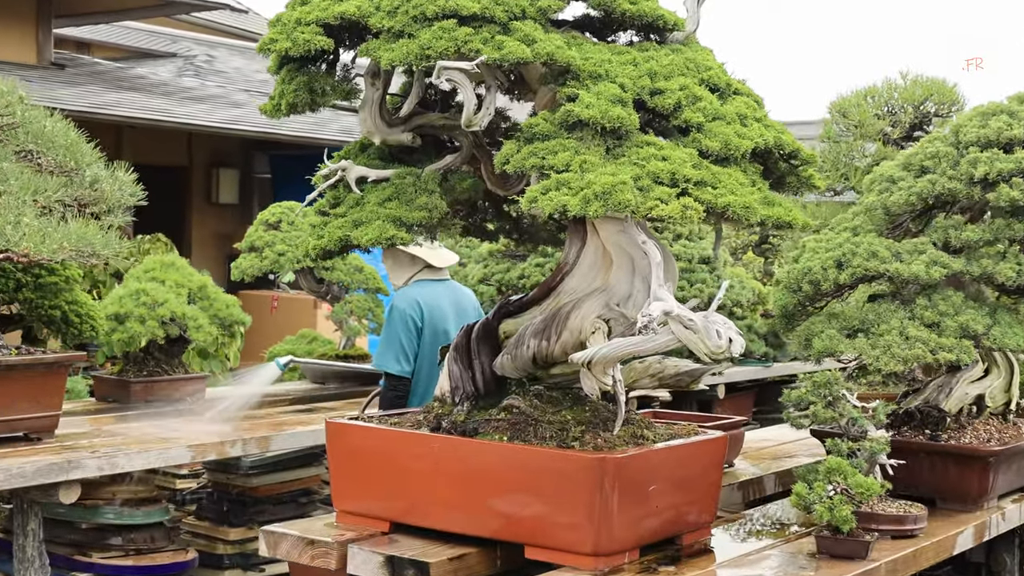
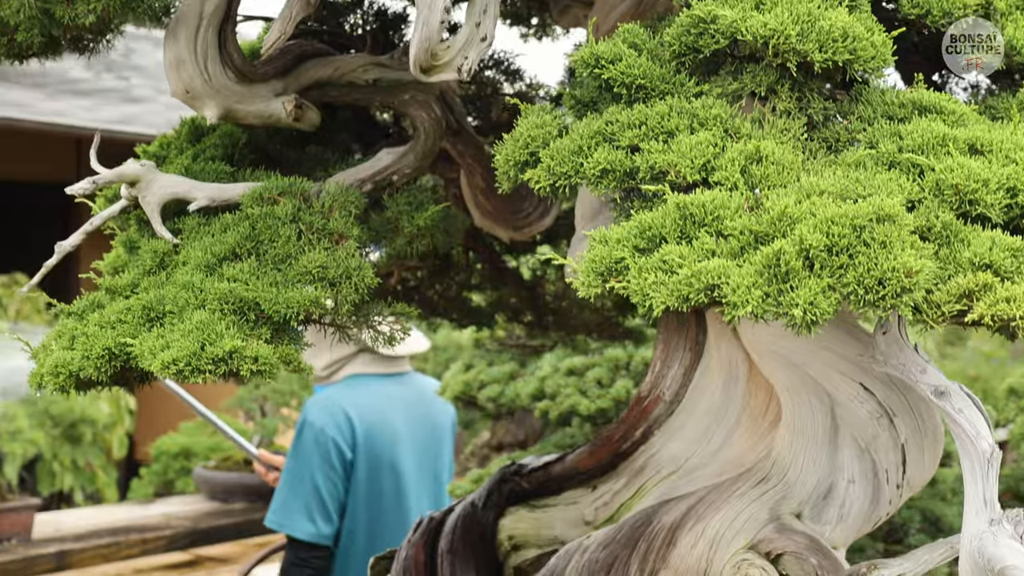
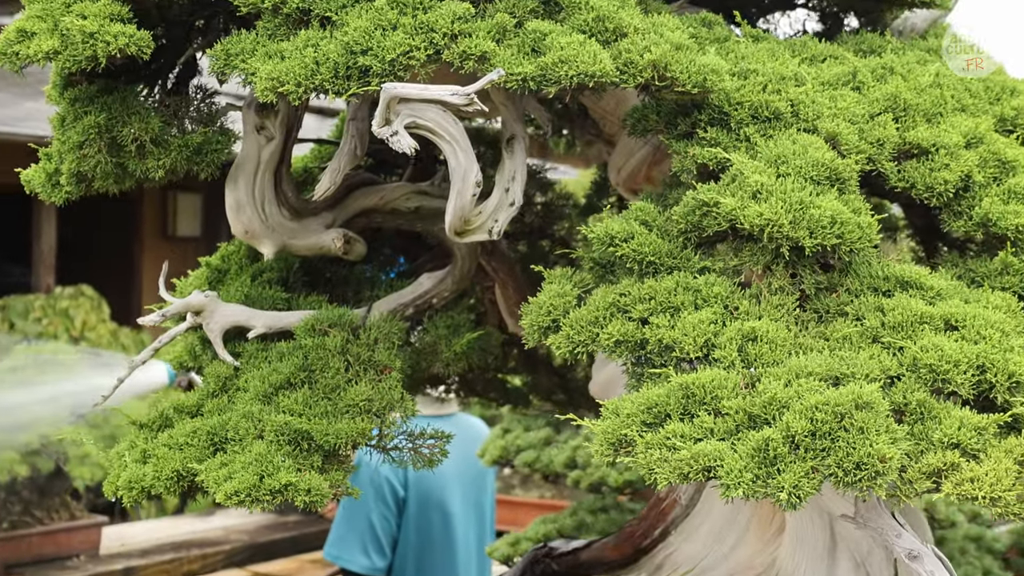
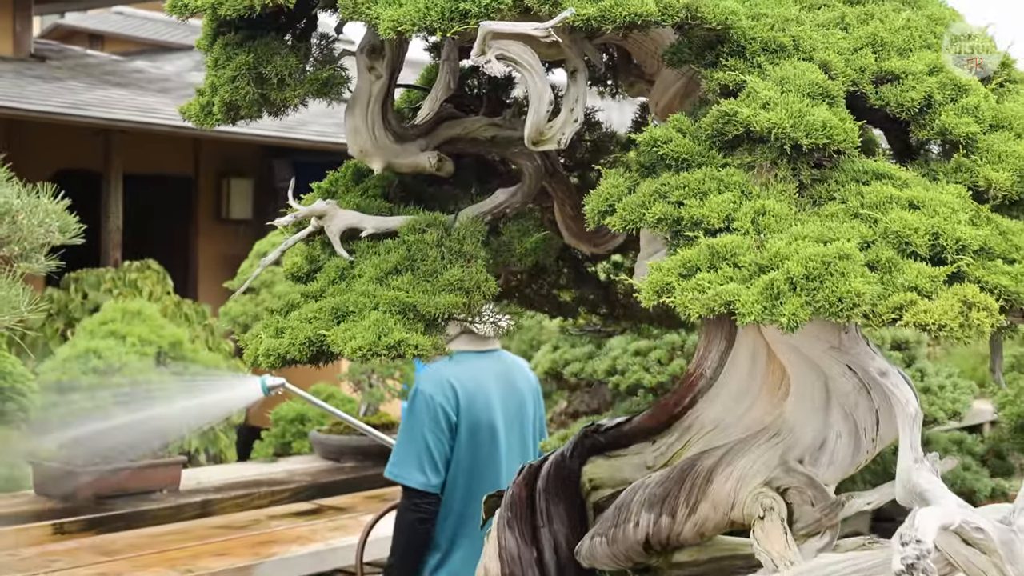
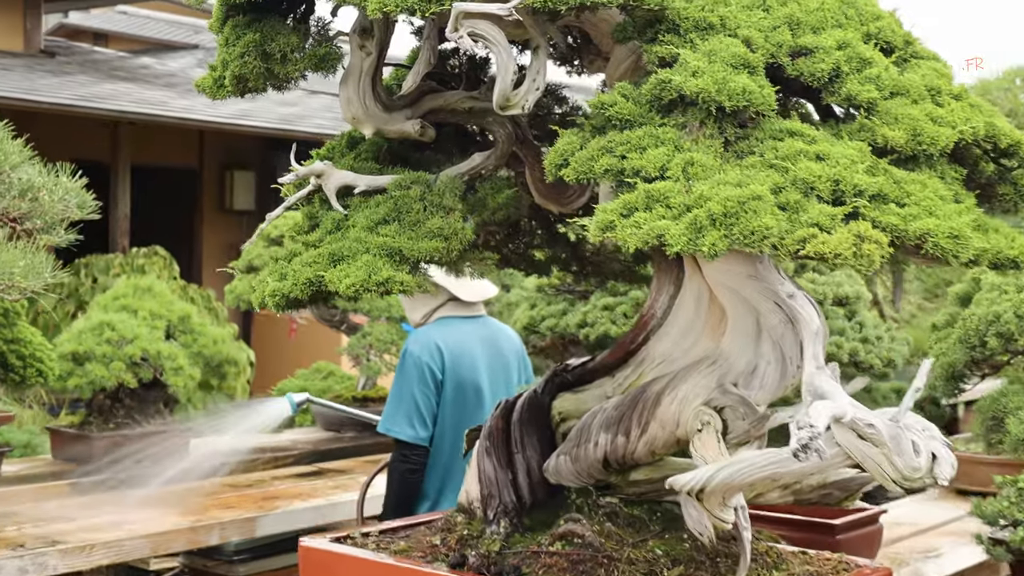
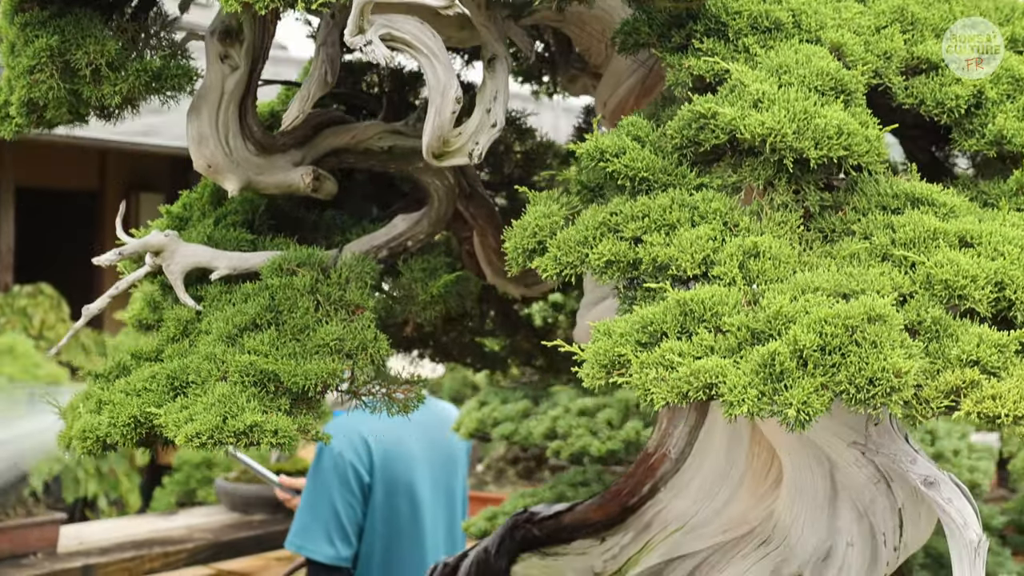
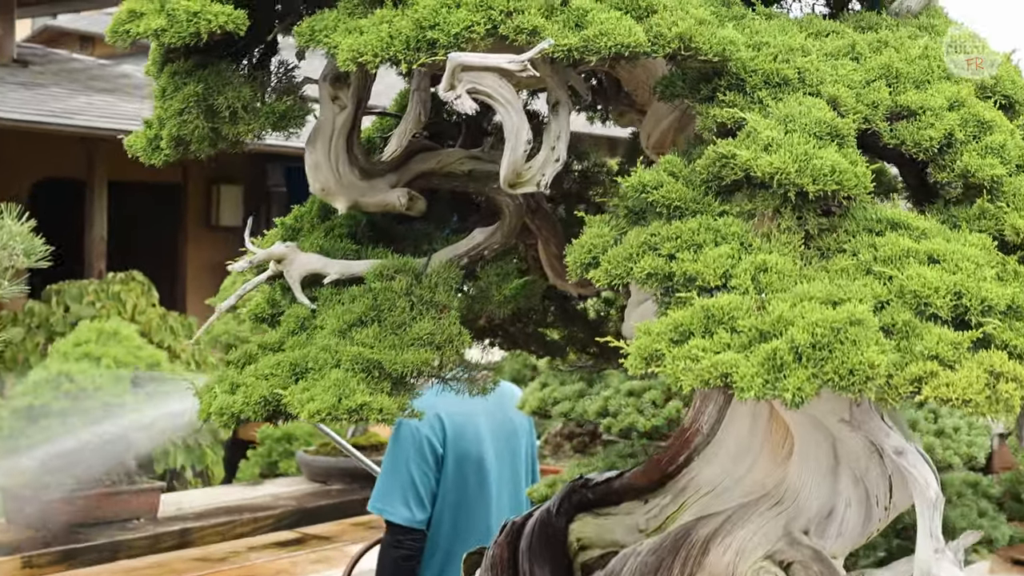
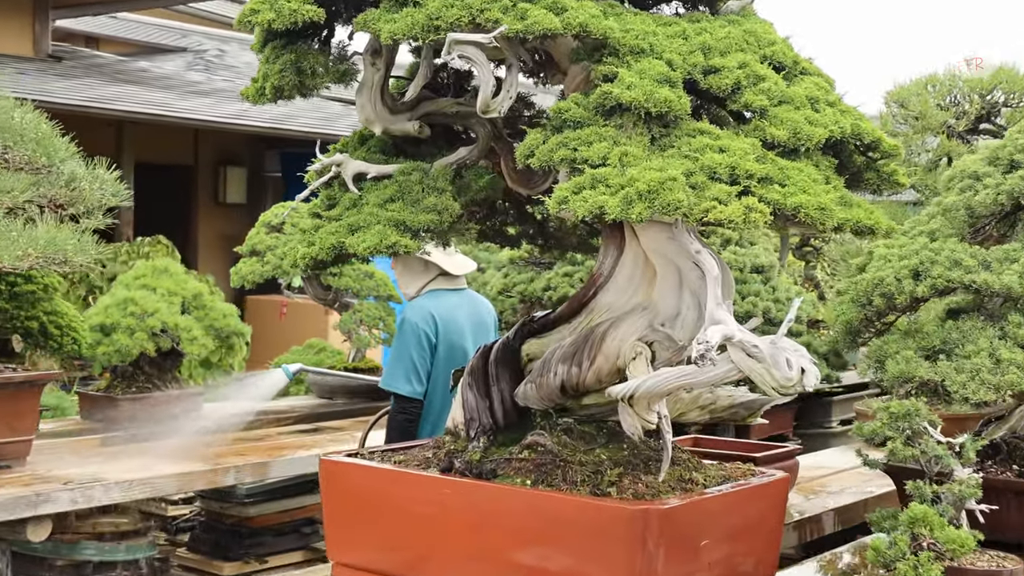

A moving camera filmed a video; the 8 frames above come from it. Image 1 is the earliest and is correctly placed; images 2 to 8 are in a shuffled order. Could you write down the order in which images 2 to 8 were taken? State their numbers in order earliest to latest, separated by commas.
8, 5, 4, 7, 3, 6, 2
